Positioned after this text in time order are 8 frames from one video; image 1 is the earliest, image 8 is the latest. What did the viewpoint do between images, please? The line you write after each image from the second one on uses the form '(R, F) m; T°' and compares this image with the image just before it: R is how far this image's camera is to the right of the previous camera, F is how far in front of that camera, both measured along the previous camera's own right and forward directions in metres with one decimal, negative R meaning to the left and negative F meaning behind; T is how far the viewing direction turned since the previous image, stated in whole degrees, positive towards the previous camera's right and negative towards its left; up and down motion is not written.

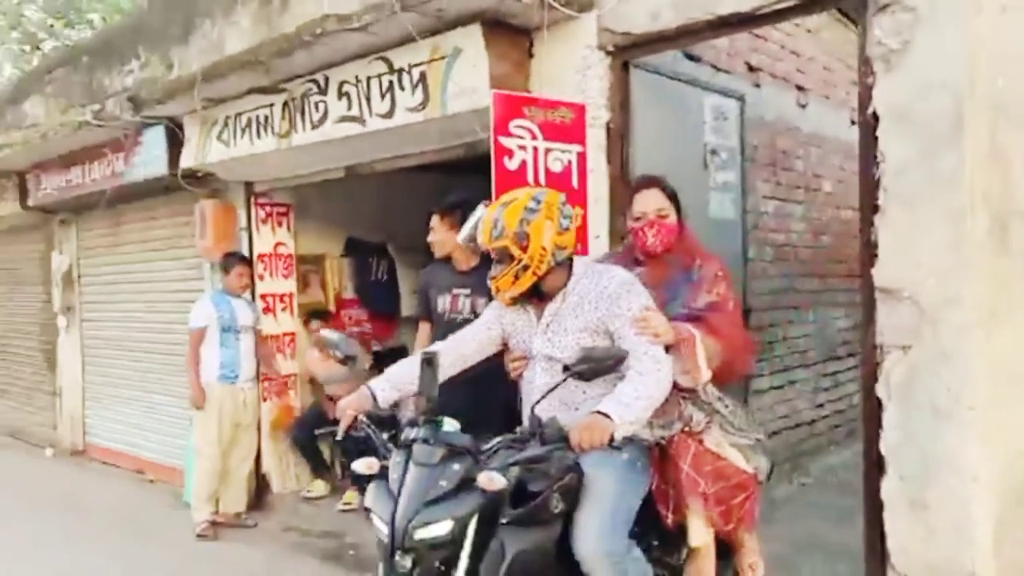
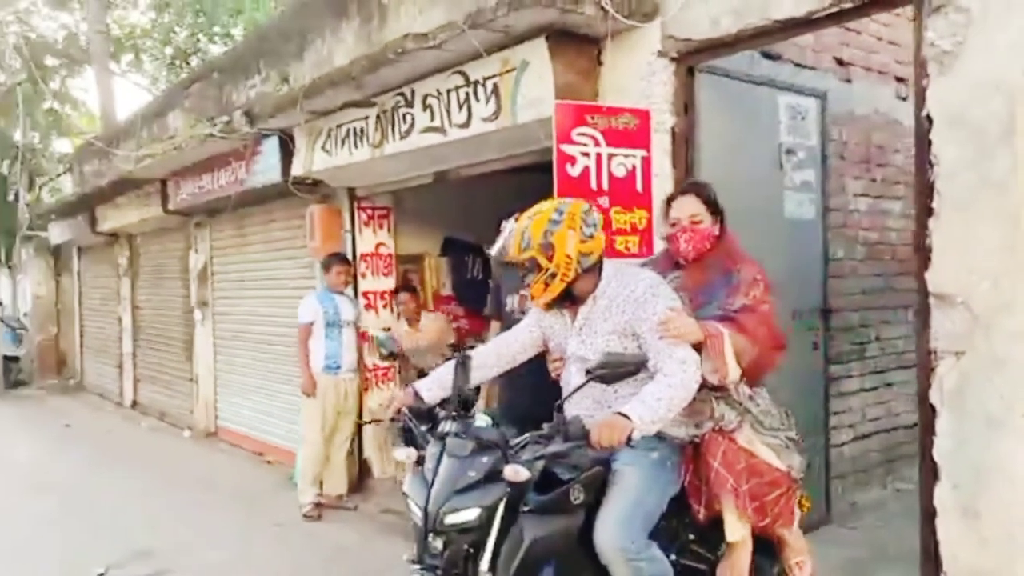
(+0.3, -0.2) m; -9°
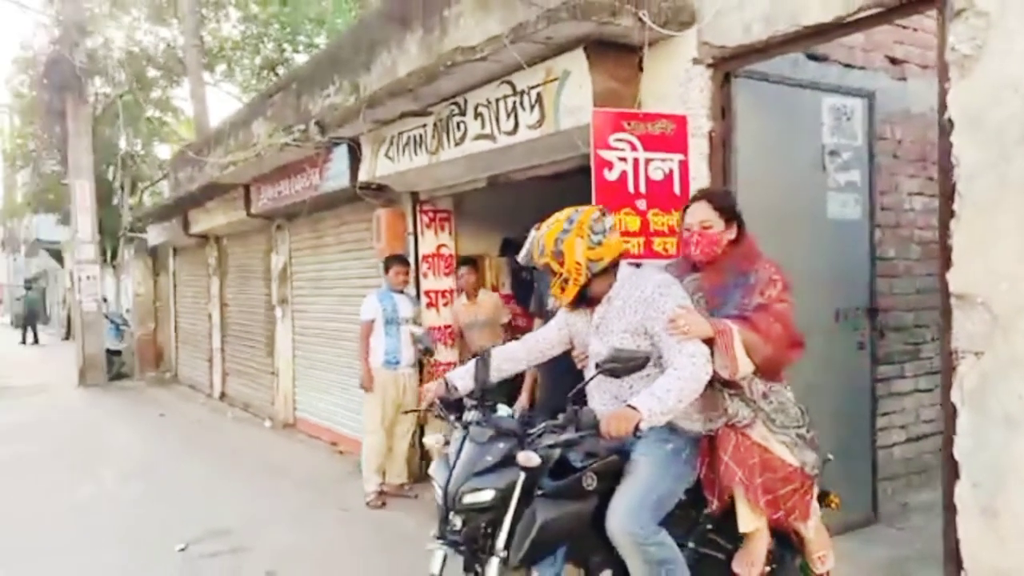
(+0.2, -0.2) m; -6°
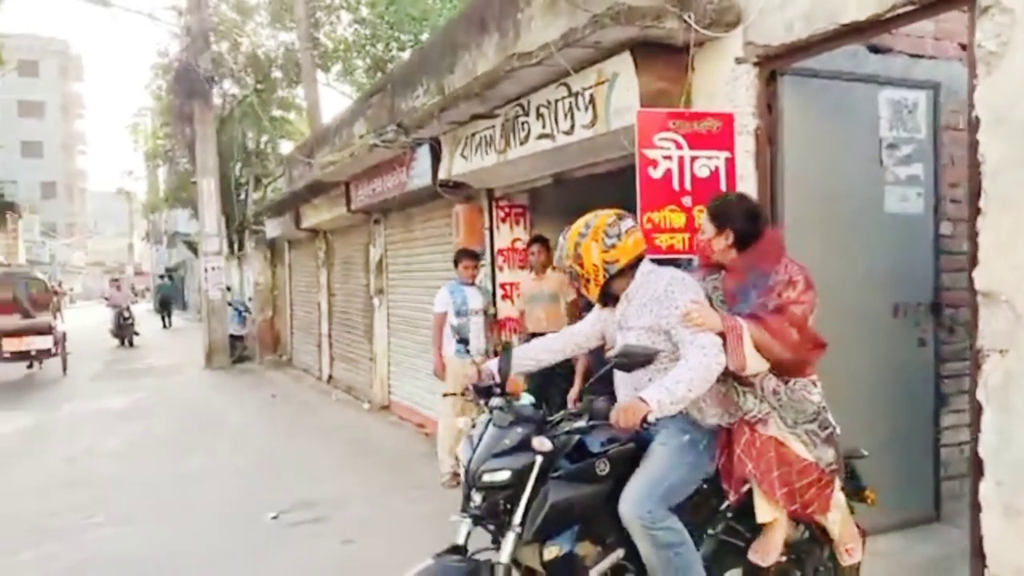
(+0.4, -0.2) m; -8°
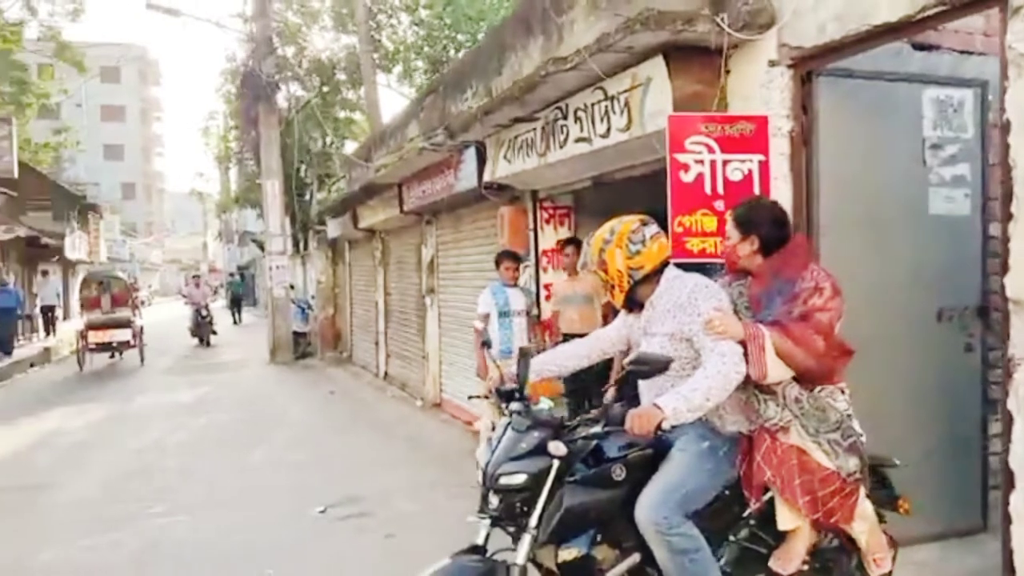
(+0.2, -0.1) m; -5°
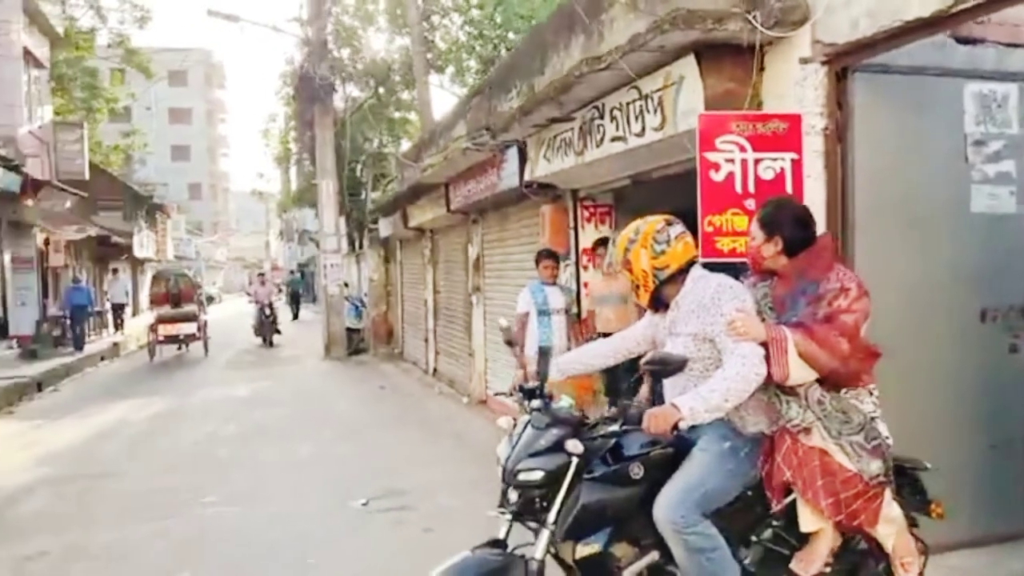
(+0.1, -0.1) m; -4°
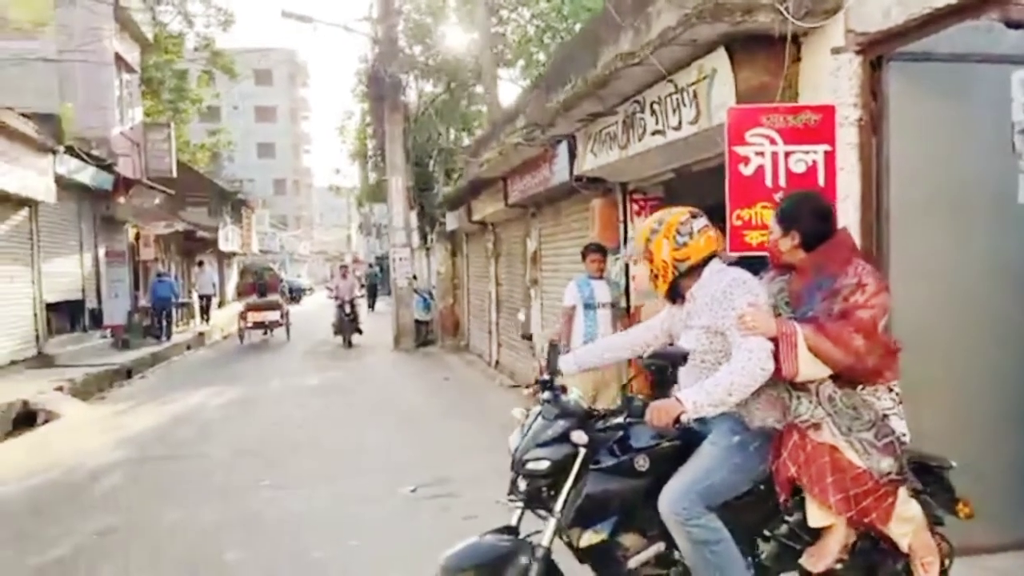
(+0.3, -0.1) m; -6°
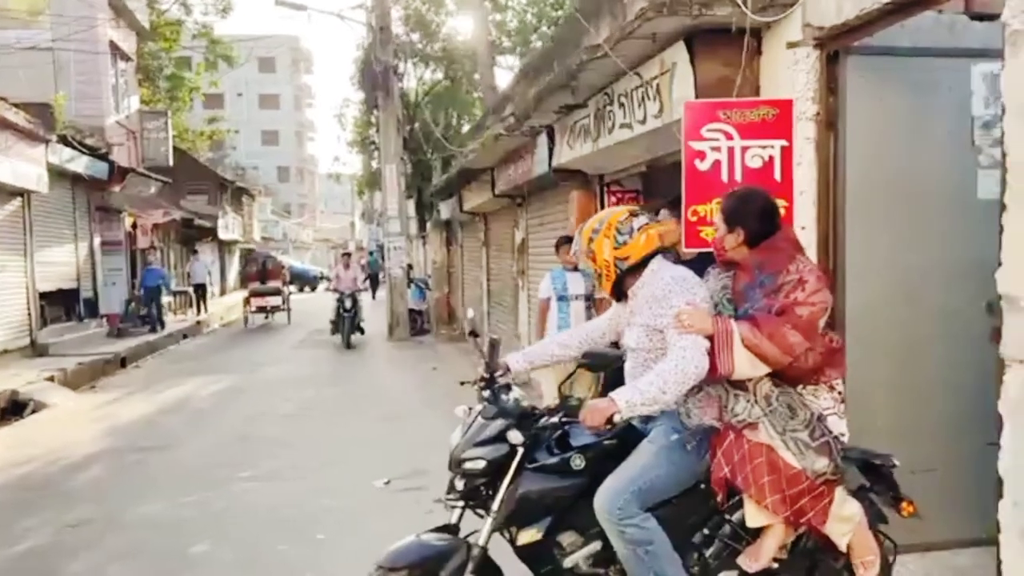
(+0.3, 0.0) m; -1°
